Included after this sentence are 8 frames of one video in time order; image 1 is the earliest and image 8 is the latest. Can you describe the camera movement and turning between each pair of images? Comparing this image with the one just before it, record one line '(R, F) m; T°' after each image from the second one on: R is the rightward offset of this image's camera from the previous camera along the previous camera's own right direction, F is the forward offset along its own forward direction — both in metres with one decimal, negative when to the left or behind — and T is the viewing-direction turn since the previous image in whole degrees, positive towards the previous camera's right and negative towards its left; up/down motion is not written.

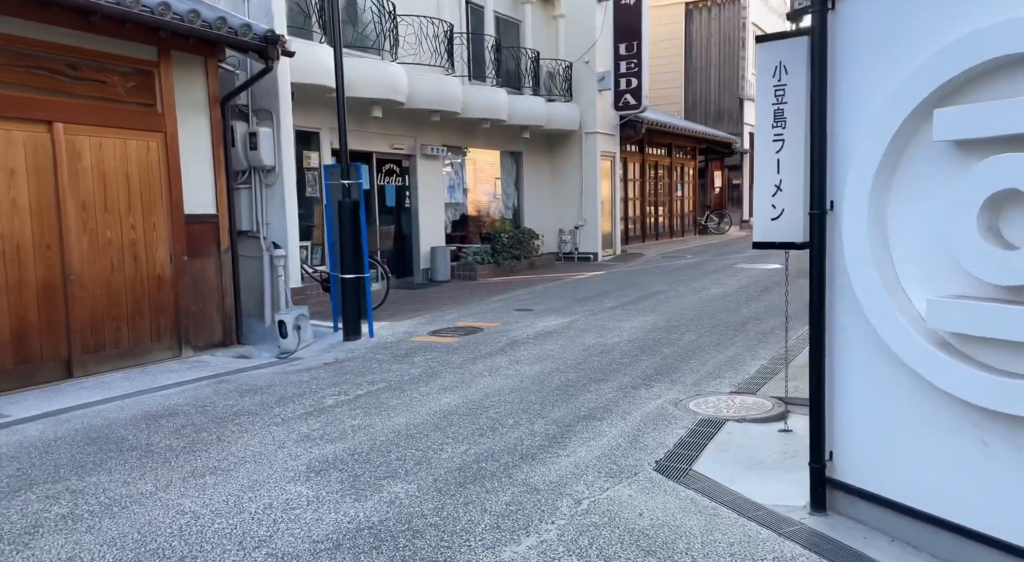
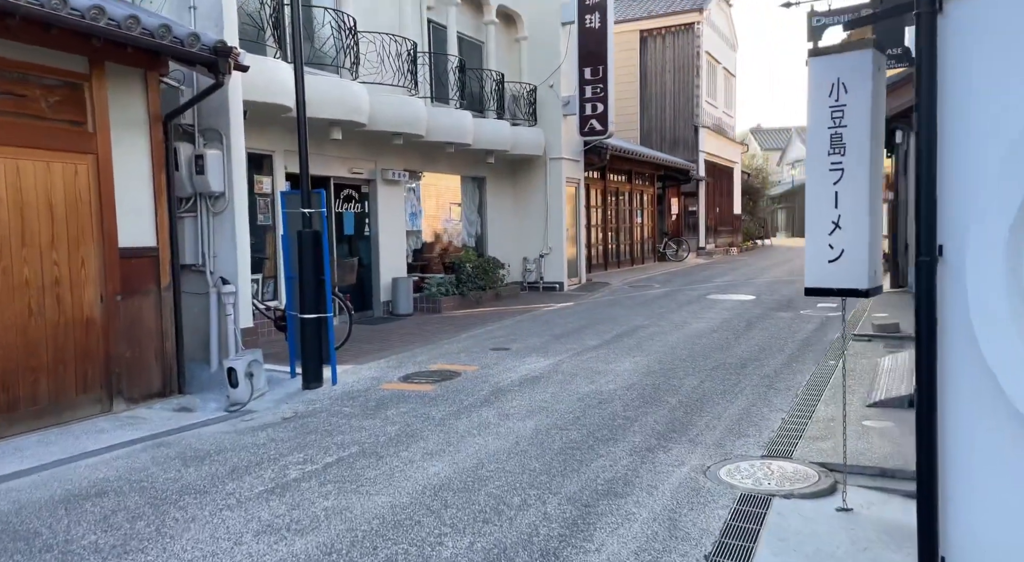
(-0.3, +0.8) m; +4°
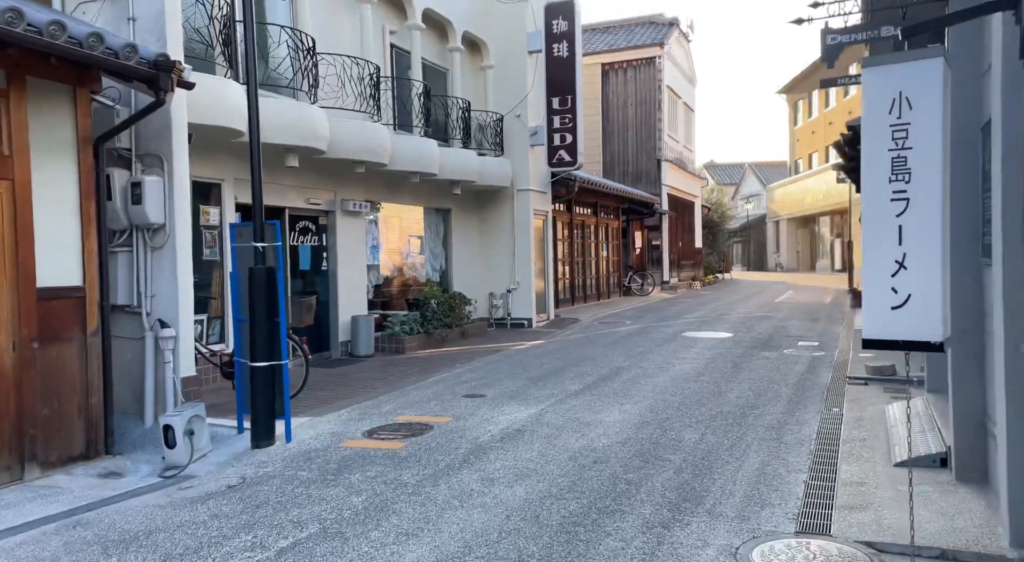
(-0.2, +0.8) m; +3°
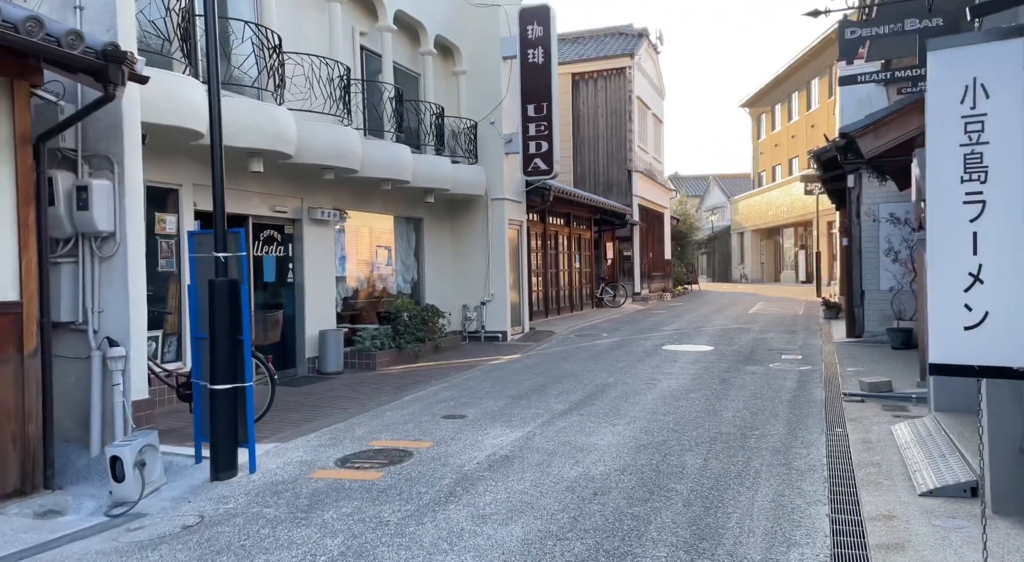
(-0.2, +0.5) m; +2°
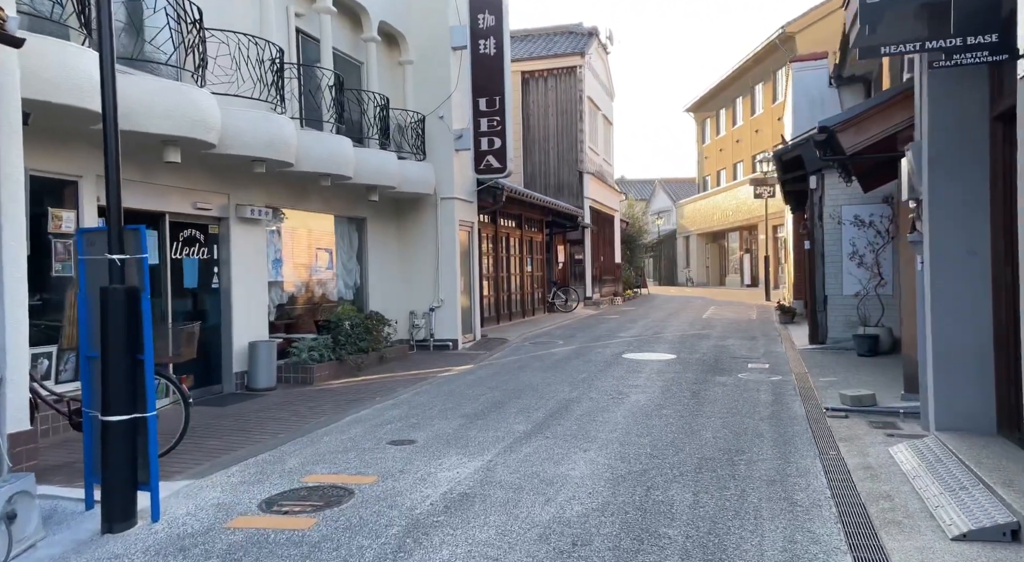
(-0.1, +0.9) m; +4°
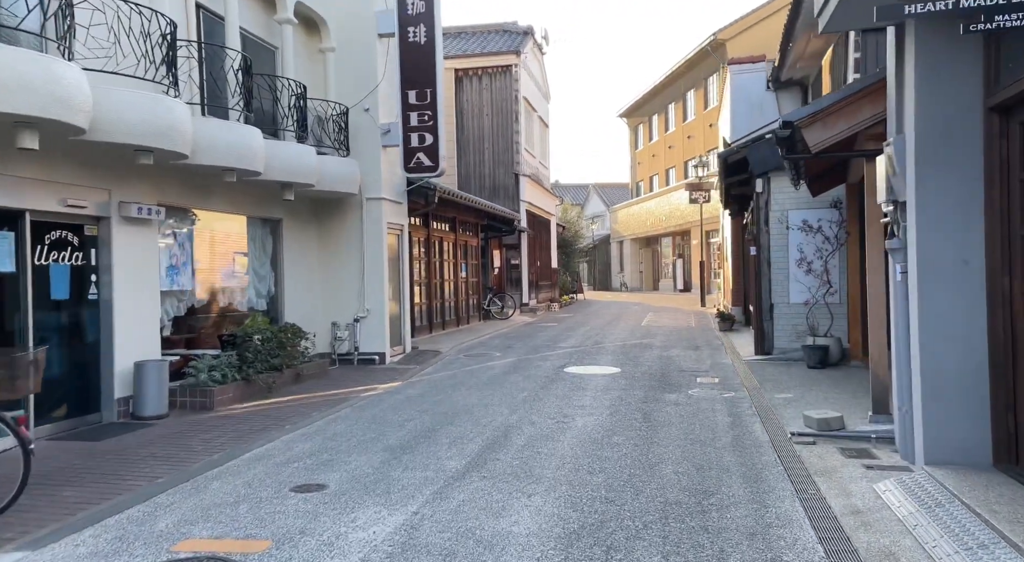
(0.0, +1.0) m; +4°
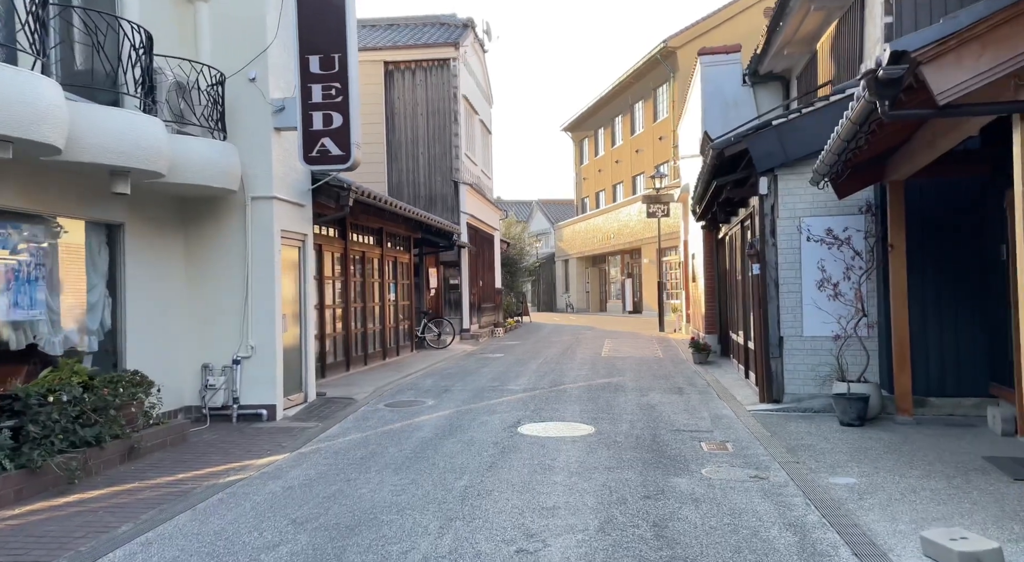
(+0.1, +3.3) m; +4°
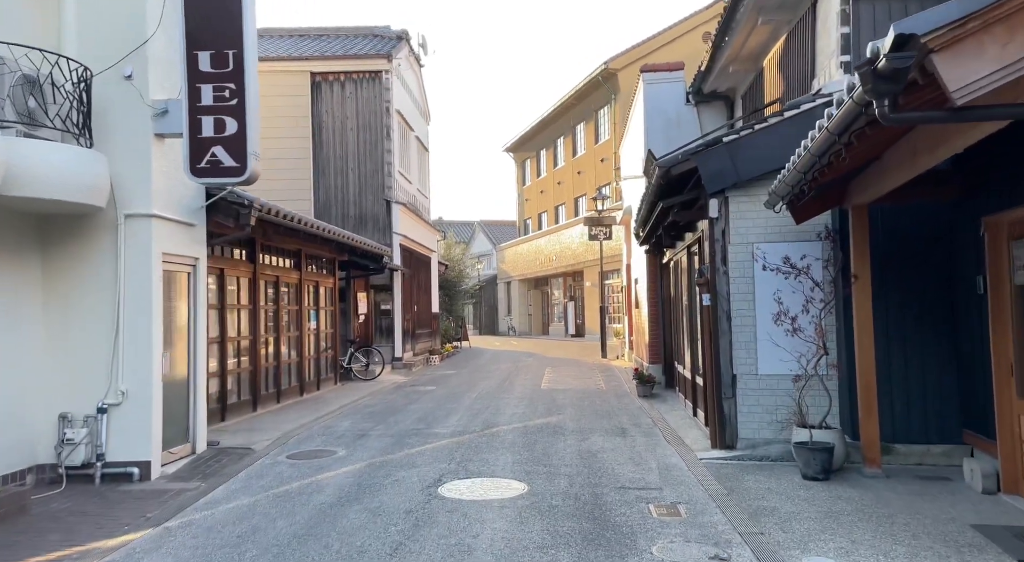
(+0.2, +1.3) m; +4°
